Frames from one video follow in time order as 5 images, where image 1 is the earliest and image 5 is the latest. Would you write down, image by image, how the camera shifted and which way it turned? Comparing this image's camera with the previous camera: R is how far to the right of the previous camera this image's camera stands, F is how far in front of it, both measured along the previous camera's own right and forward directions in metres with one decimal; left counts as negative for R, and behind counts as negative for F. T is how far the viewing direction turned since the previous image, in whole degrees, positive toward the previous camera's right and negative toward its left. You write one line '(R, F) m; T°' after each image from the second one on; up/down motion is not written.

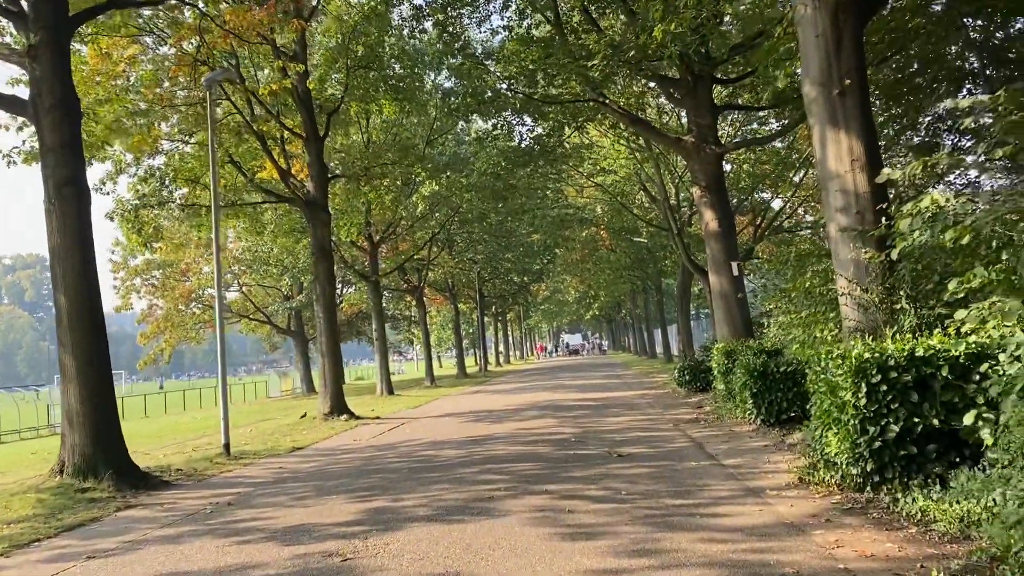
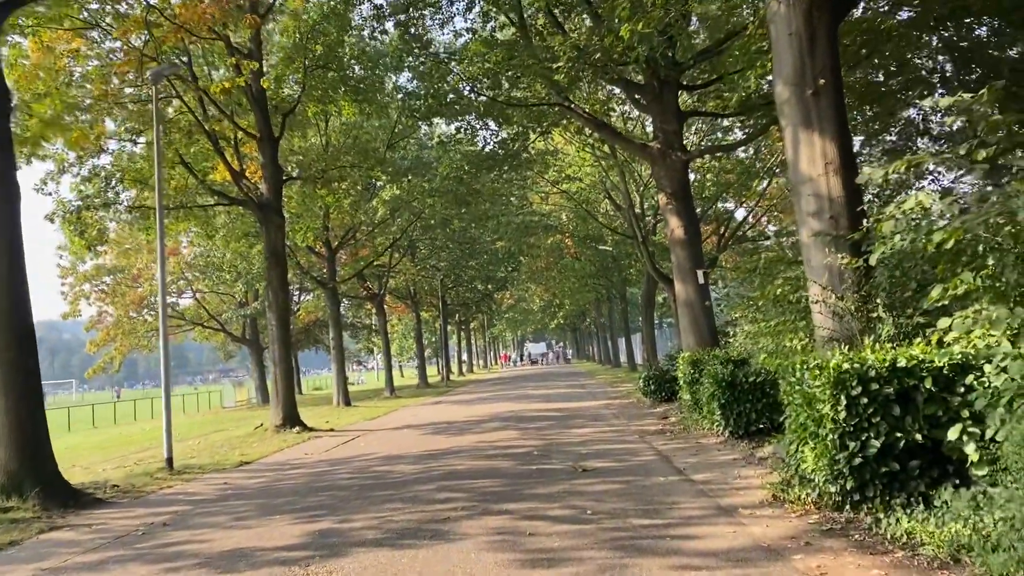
(0.0, +0.5) m; +2°
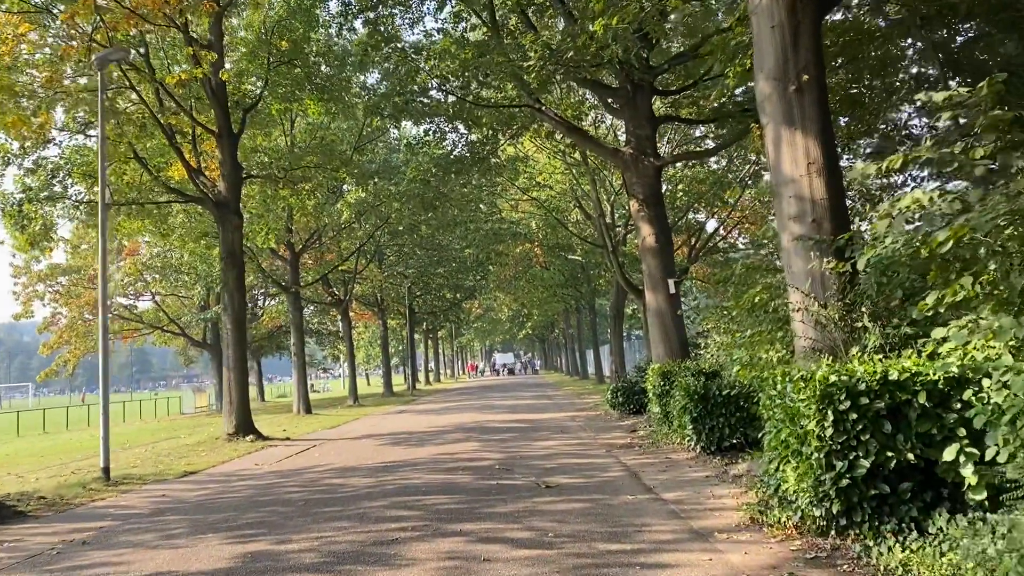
(+0.1, +0.6) m; +2°
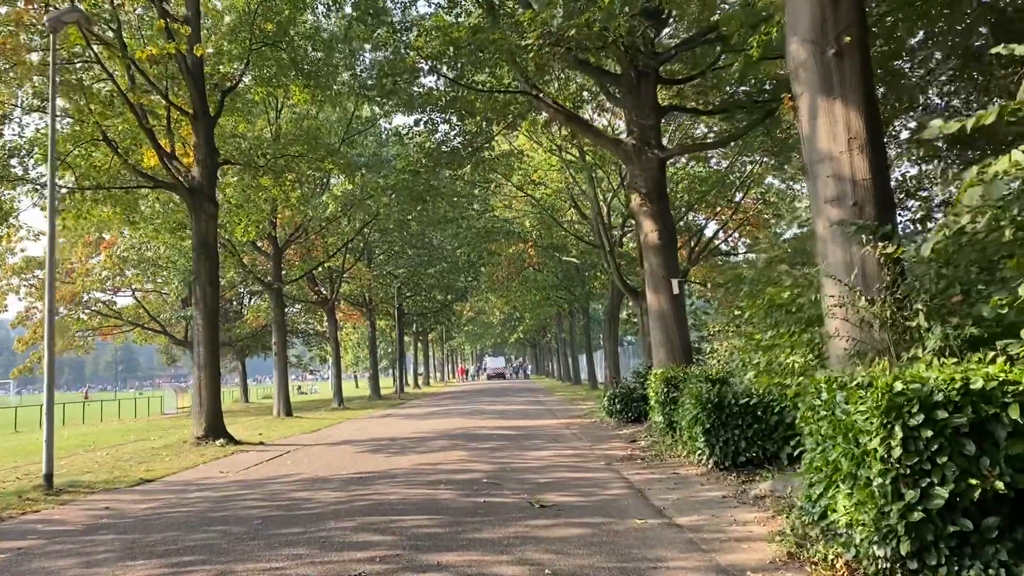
(0.0, +1.1) m; +1°
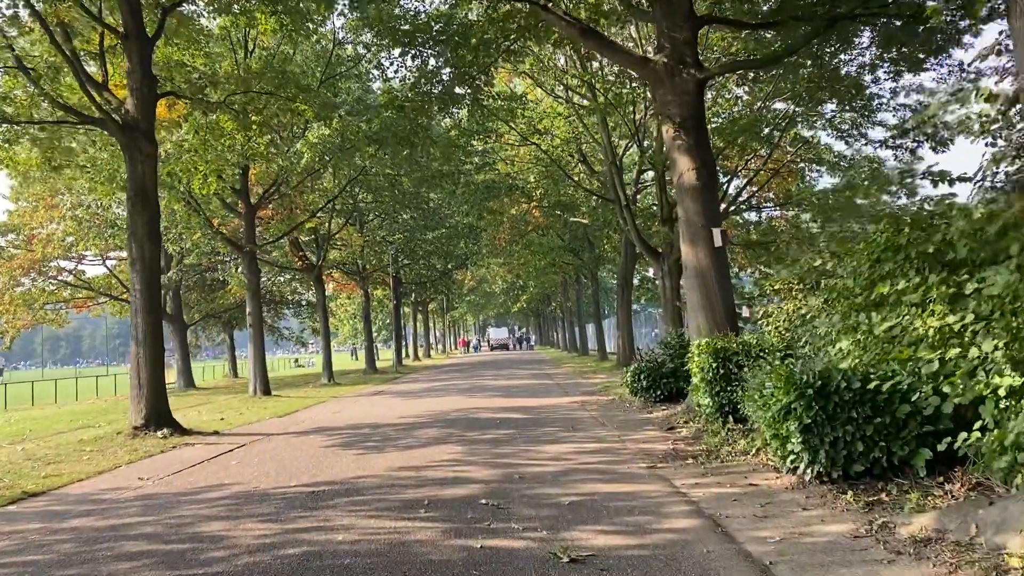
(0.0, +2.8) m; 0°
